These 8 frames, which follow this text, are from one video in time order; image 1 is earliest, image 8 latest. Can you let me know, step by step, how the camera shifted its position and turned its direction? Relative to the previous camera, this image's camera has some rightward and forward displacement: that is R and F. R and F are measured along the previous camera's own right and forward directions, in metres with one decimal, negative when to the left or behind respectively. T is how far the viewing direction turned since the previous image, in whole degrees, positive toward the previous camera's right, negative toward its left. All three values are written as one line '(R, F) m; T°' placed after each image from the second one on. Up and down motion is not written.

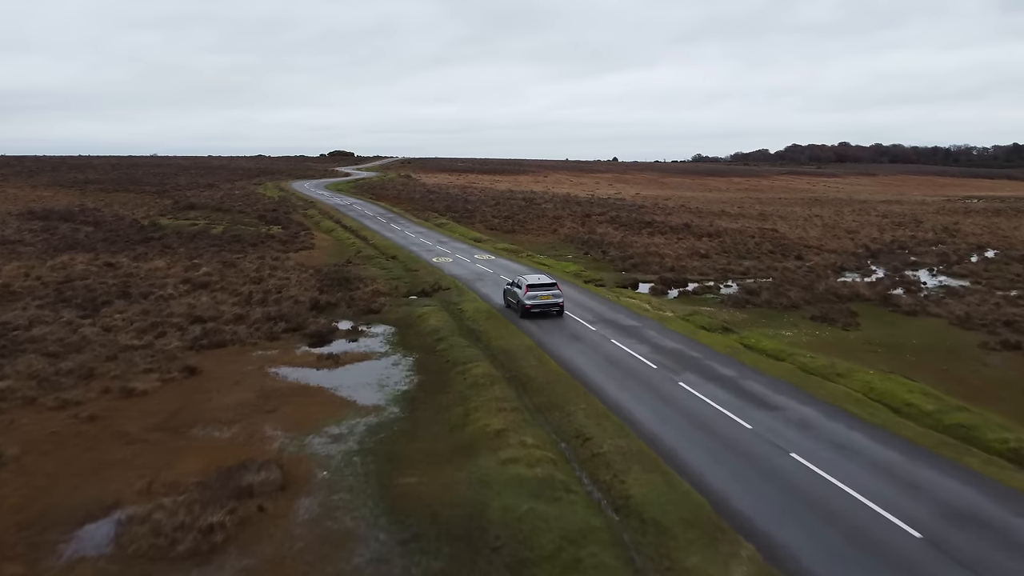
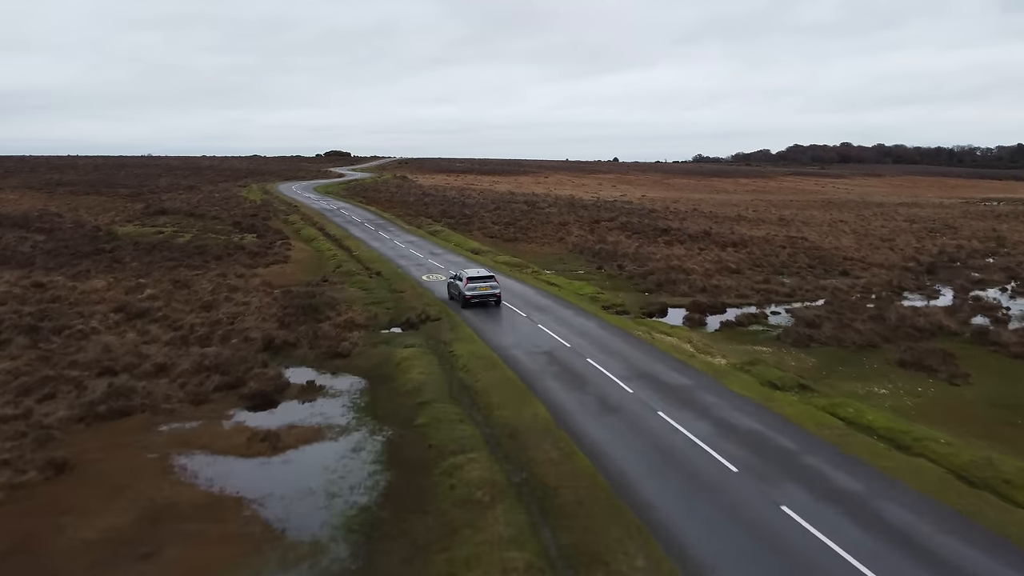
(-0.2, +6.9) m; 0°
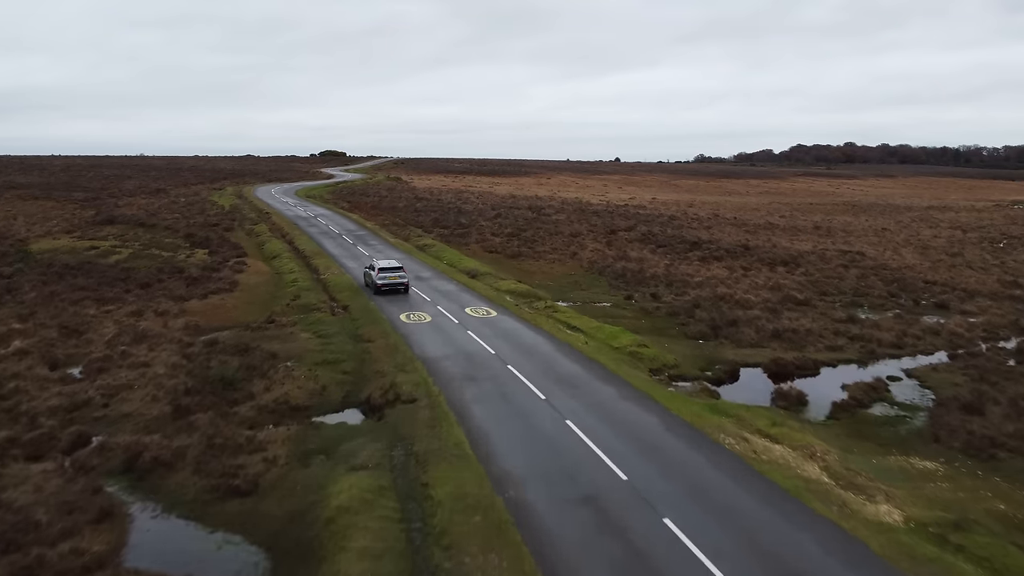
(-0.3, +10.1) m; 0°
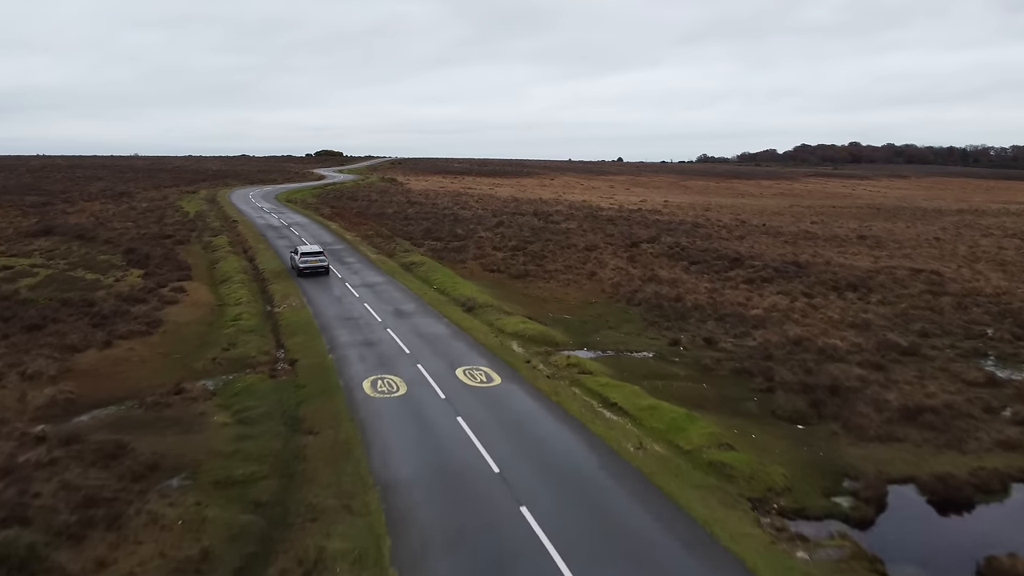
(-0.3, +9.3) m; 0°
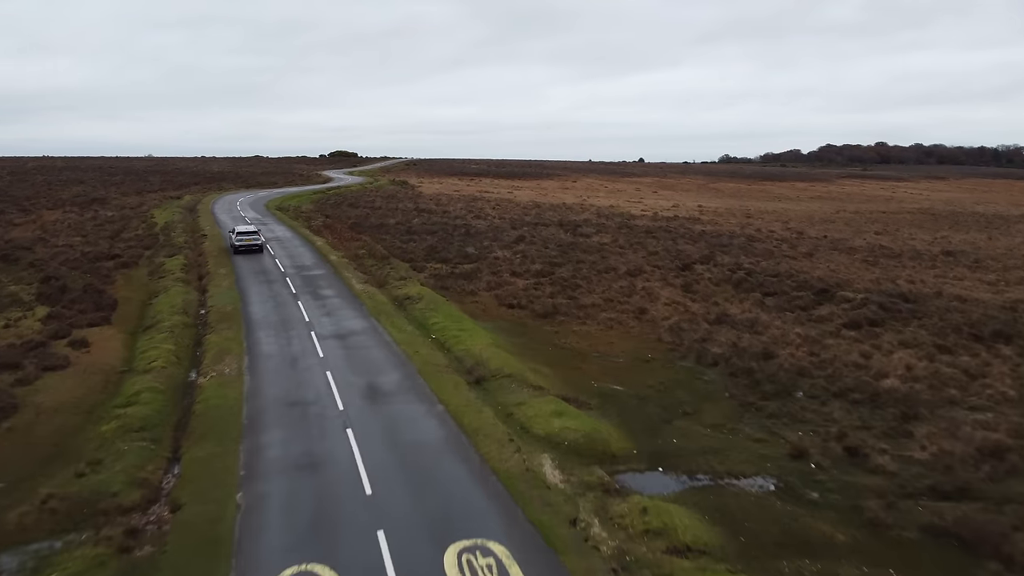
(-0.3, +10.4) m; -1°
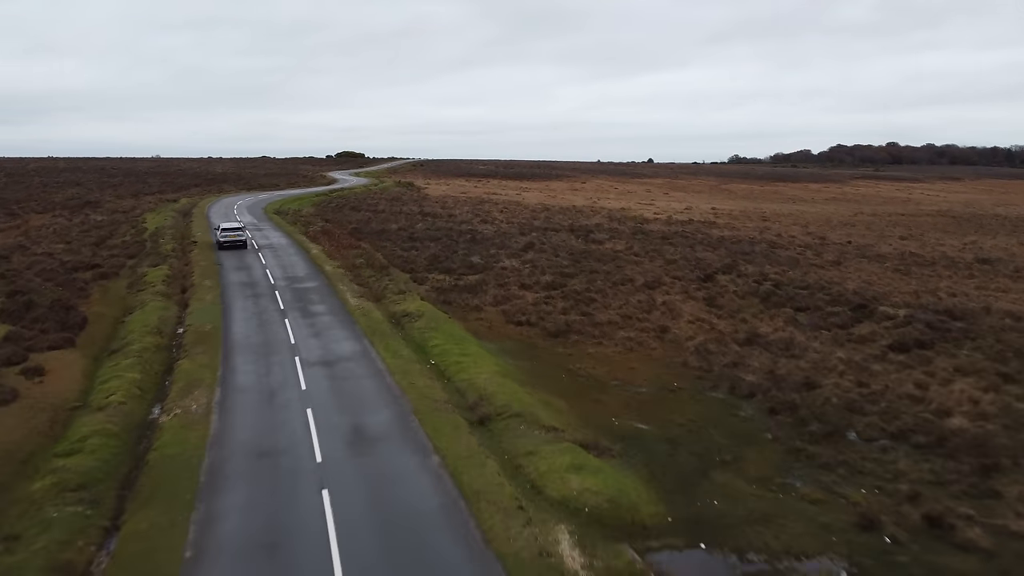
(0.0, +3.1) m; -1°
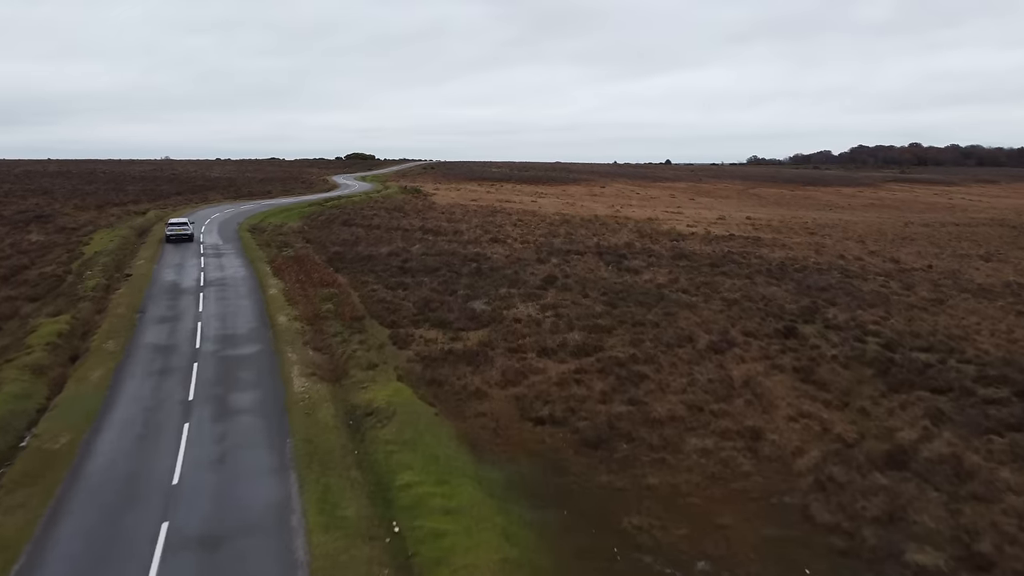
(-0.1, +10.4) m; -1°
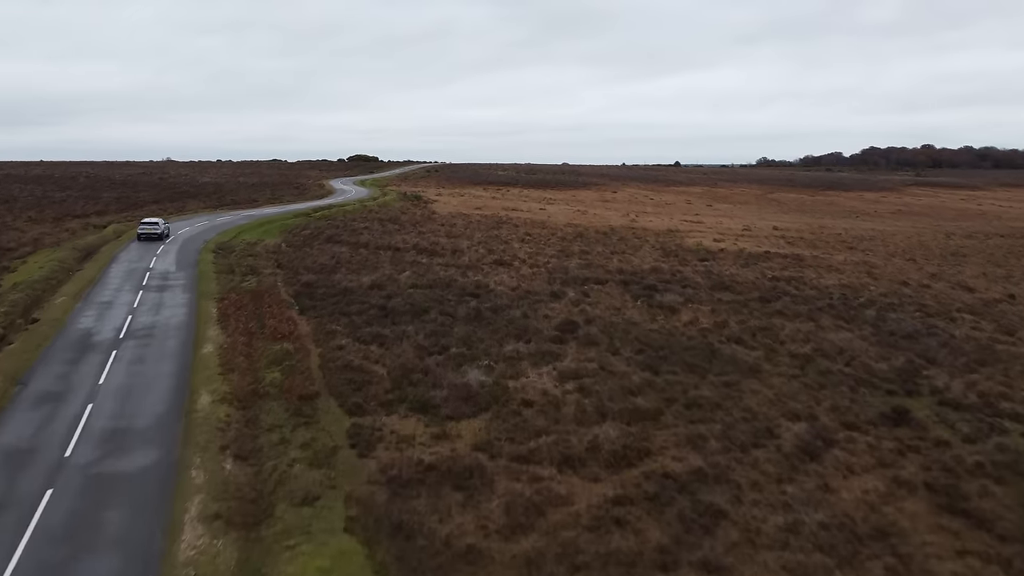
(-0.1, +8.3) m; 0°
